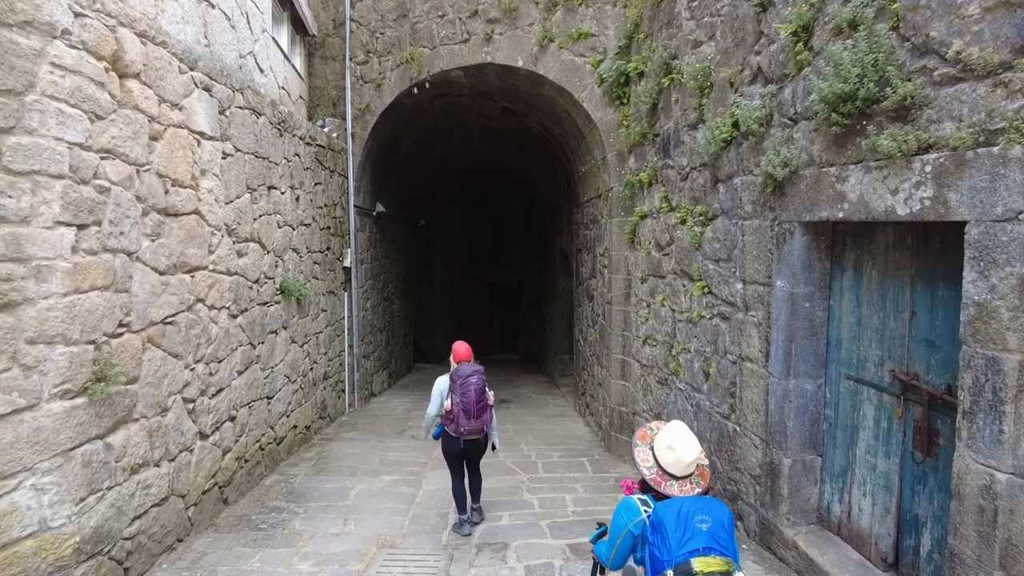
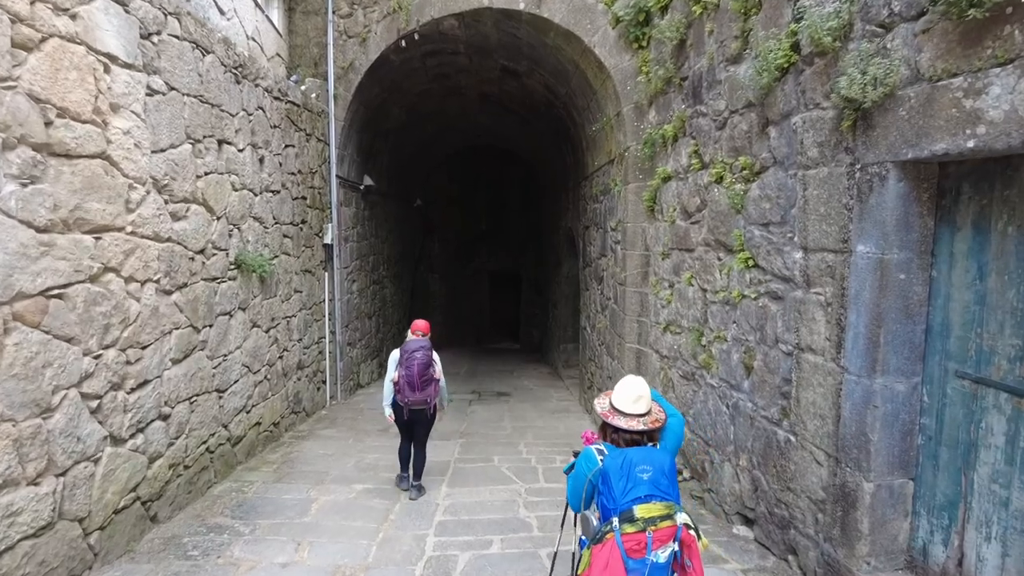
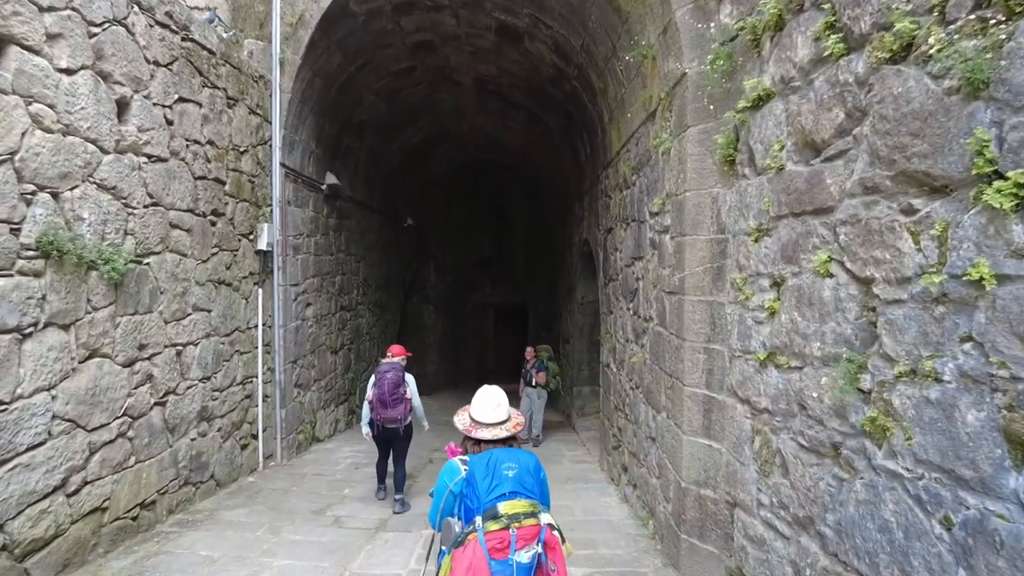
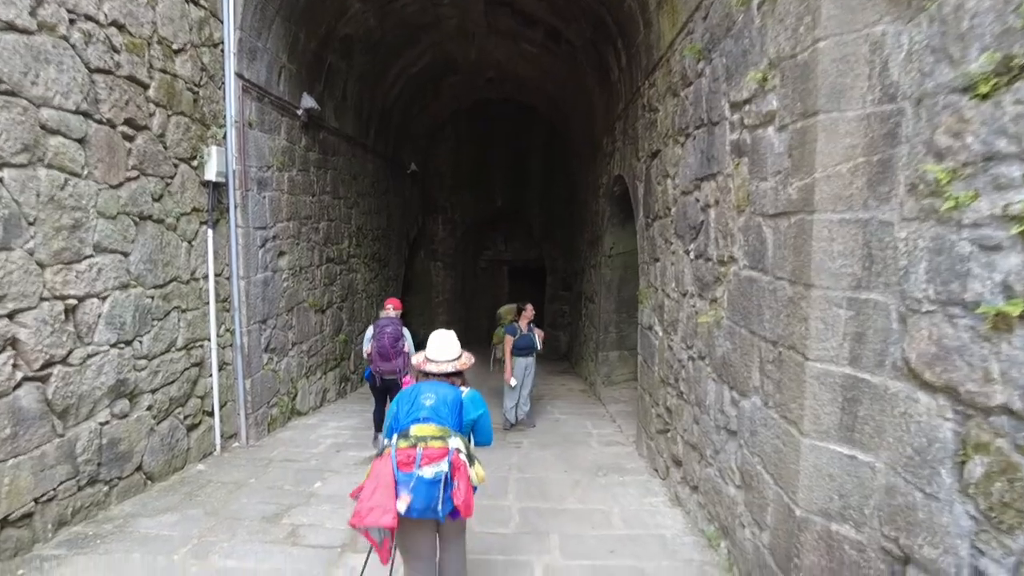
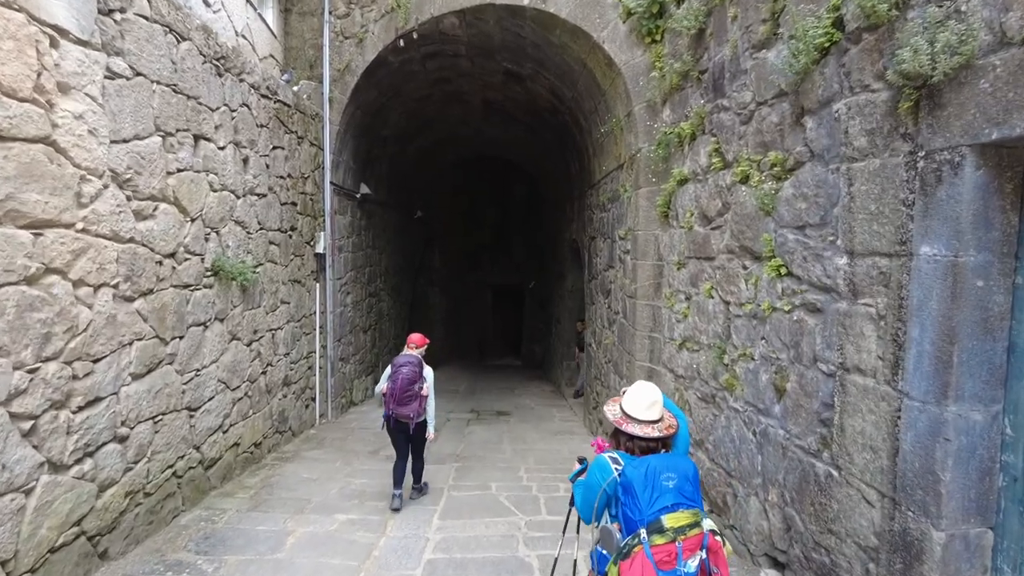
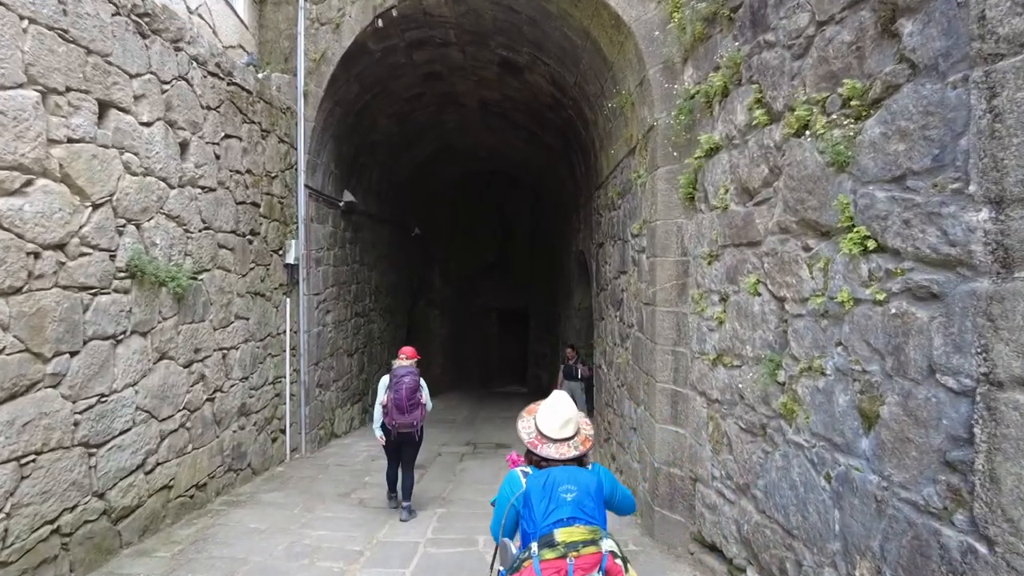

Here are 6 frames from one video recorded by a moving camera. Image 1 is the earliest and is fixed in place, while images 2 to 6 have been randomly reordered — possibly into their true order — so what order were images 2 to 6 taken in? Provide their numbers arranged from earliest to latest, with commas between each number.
2, 5, 6, 3, 4
